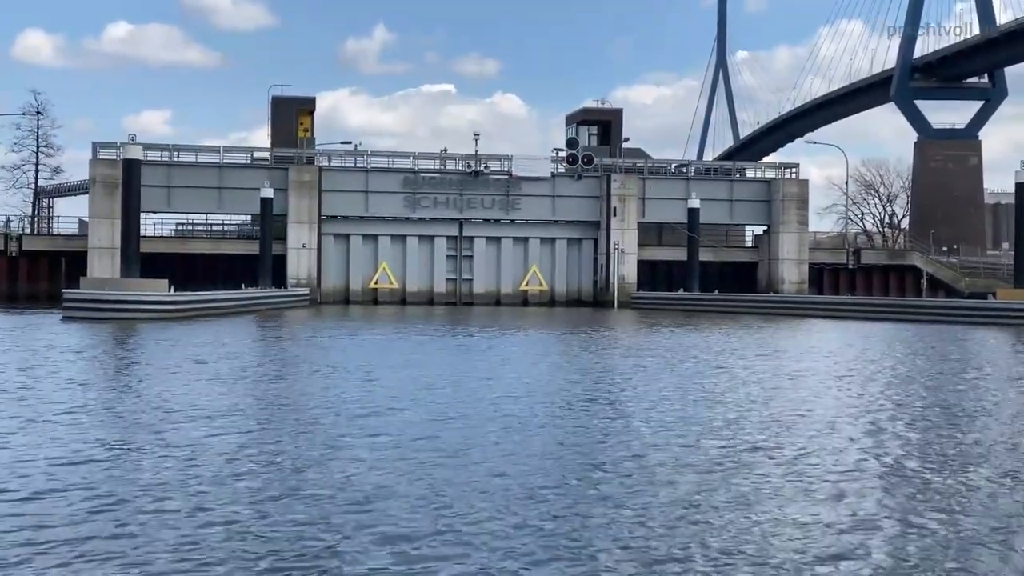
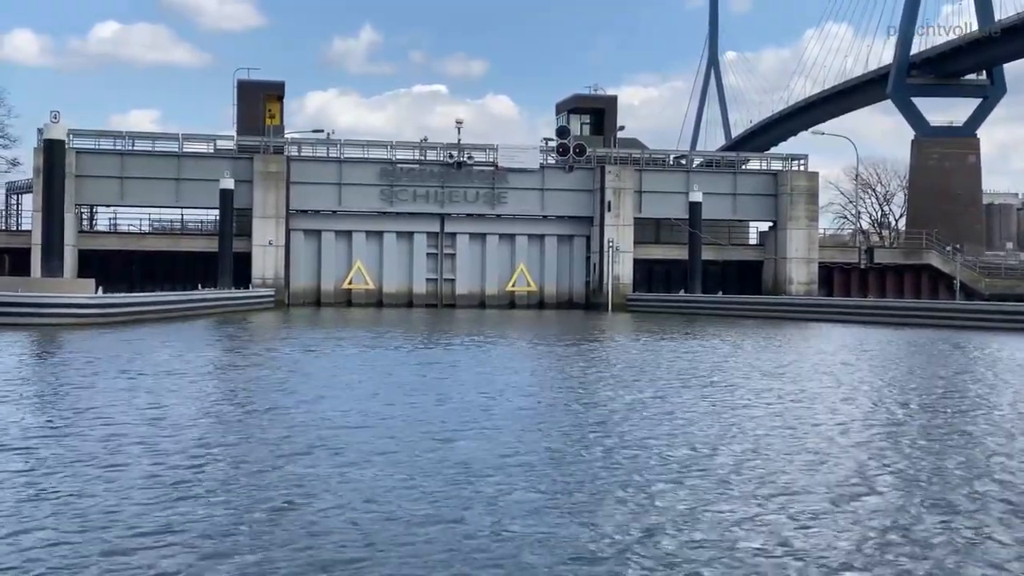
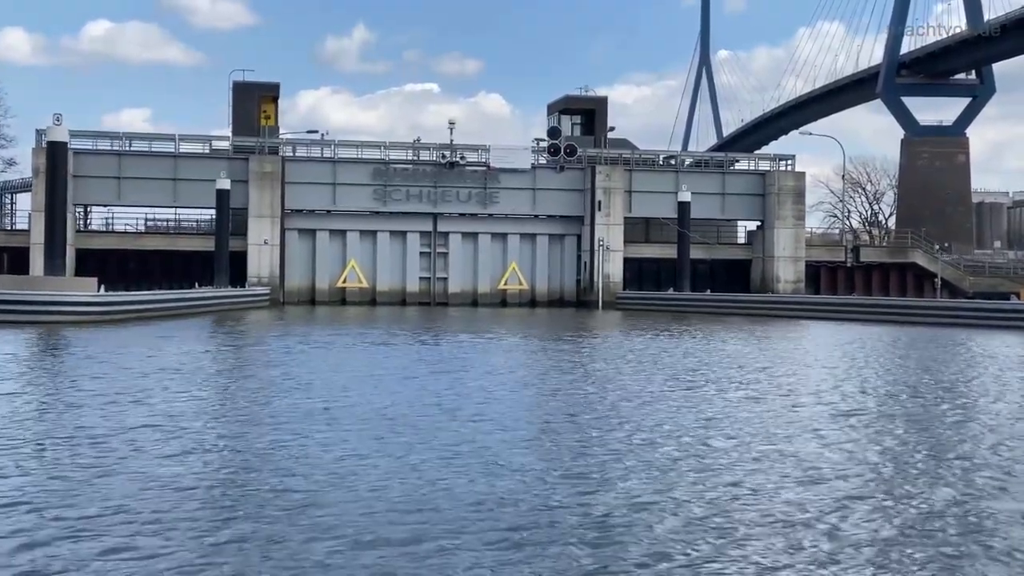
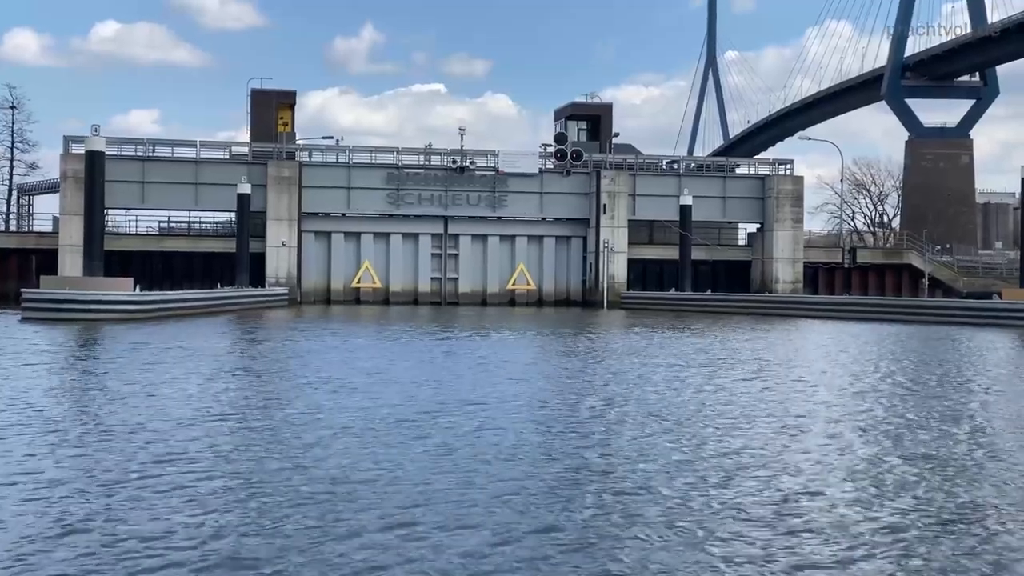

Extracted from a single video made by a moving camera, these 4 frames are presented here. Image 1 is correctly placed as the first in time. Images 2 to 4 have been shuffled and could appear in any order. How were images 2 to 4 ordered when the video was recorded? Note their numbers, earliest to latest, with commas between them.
4, 3, 2
